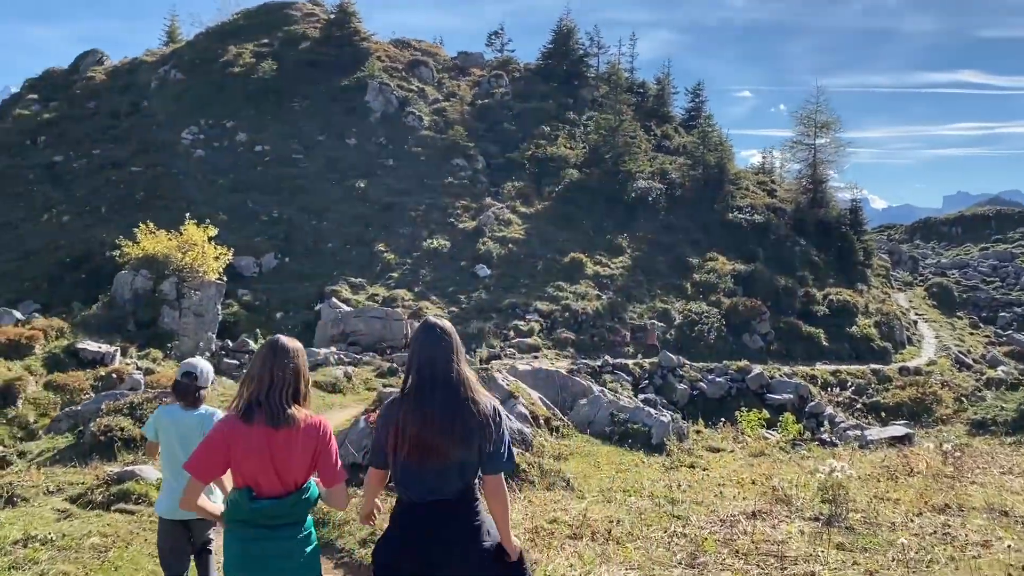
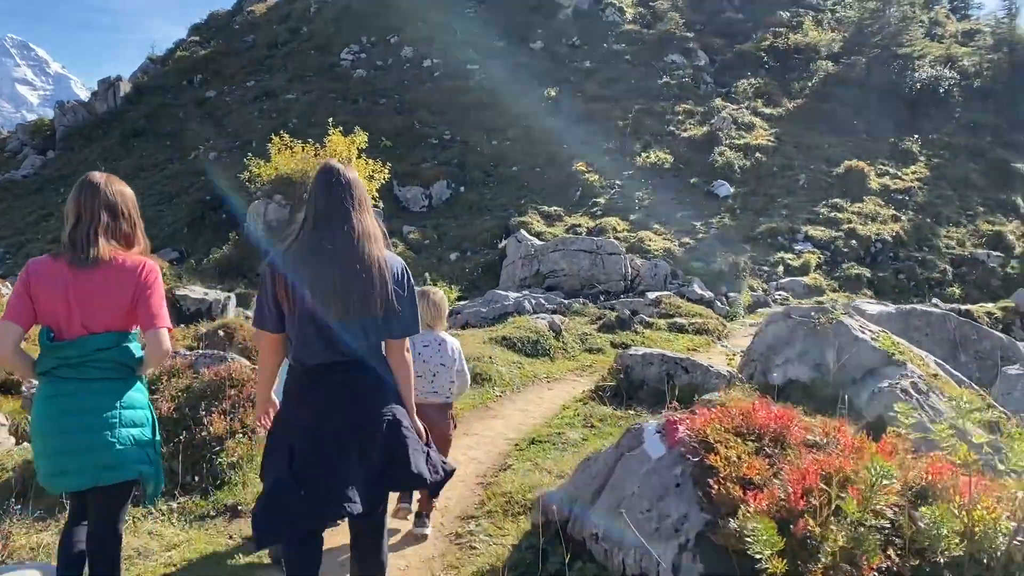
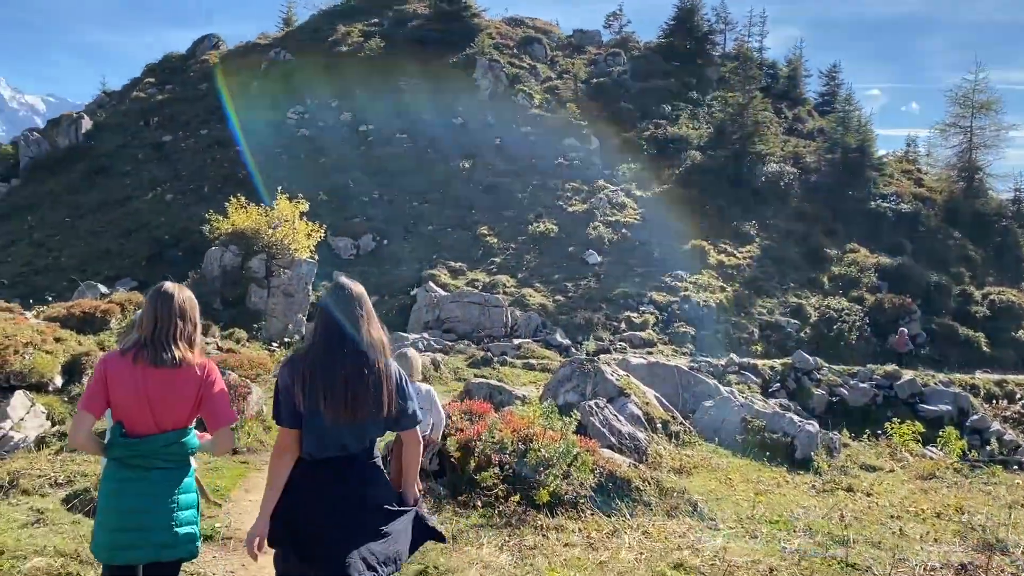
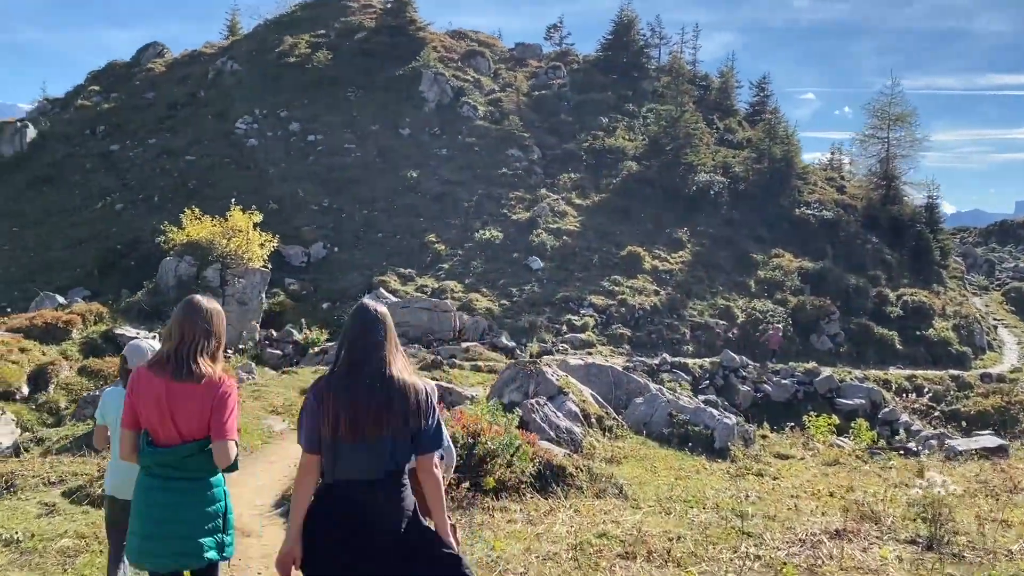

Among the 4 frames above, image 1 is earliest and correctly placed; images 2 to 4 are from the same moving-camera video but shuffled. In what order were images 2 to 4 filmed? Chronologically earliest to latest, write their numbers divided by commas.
4, 3, 2
